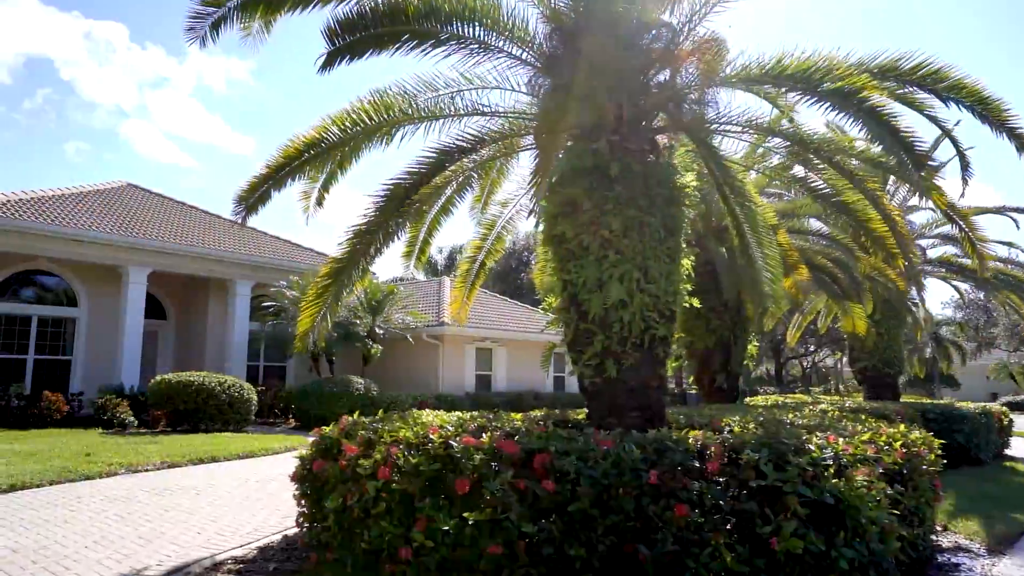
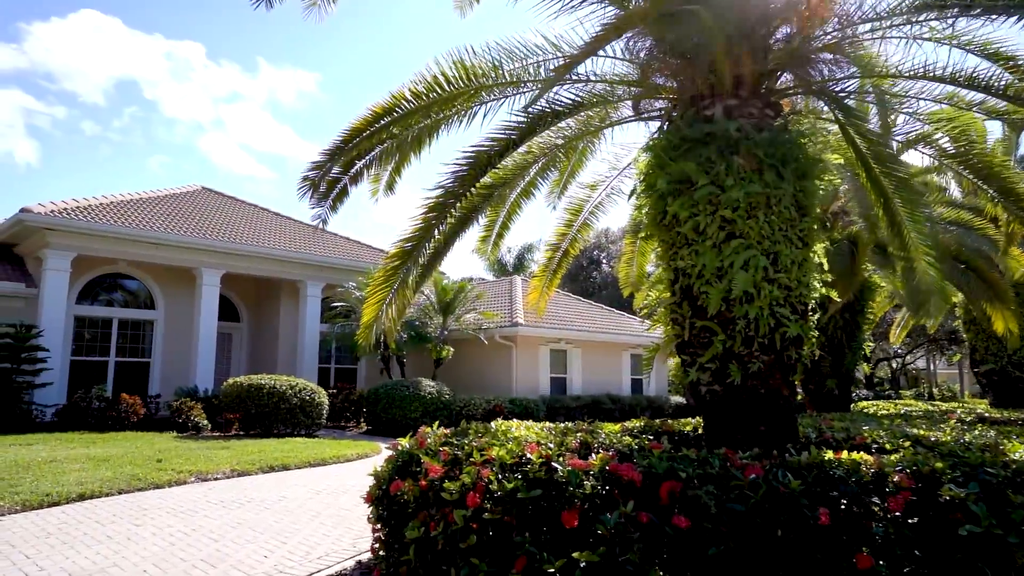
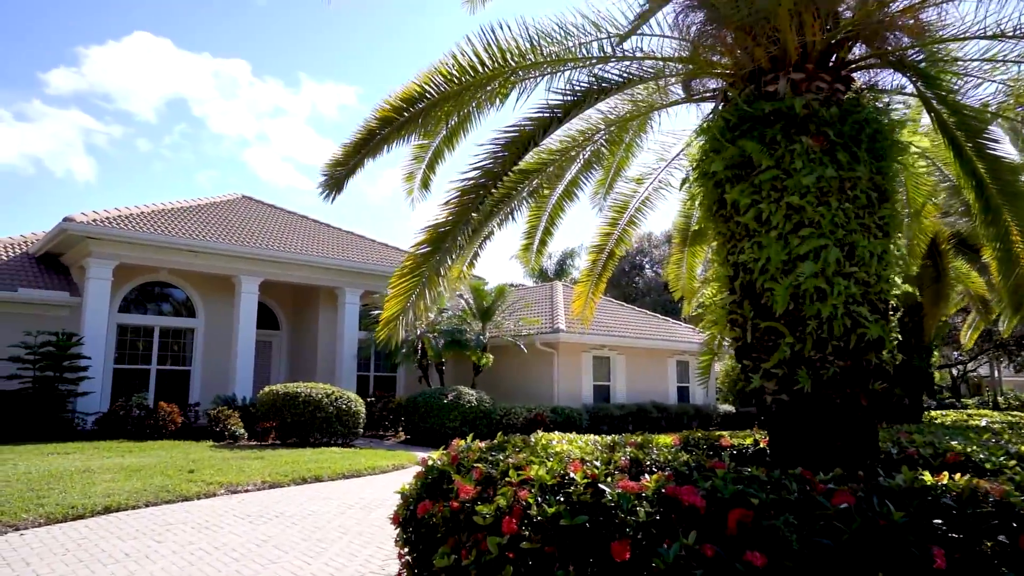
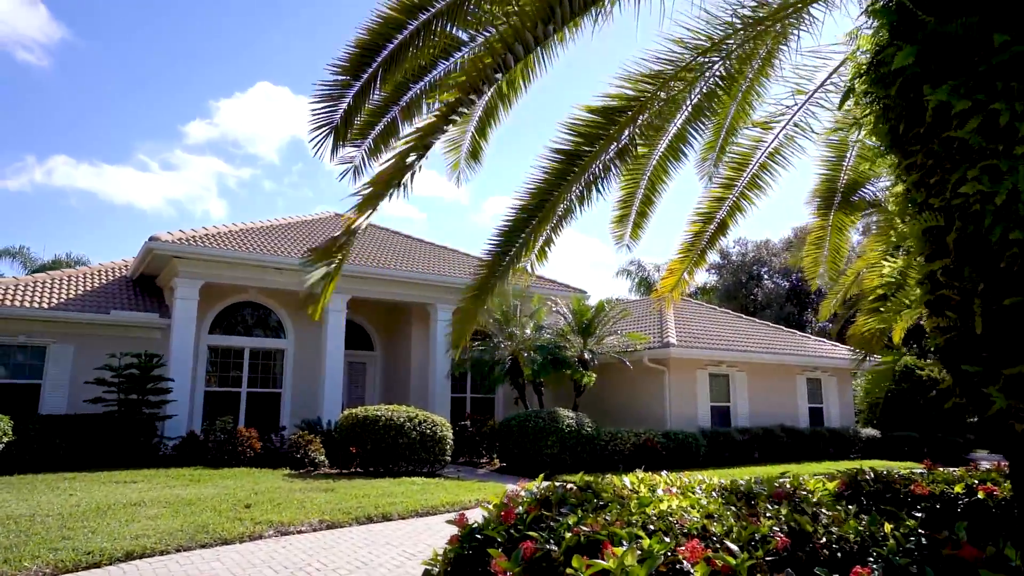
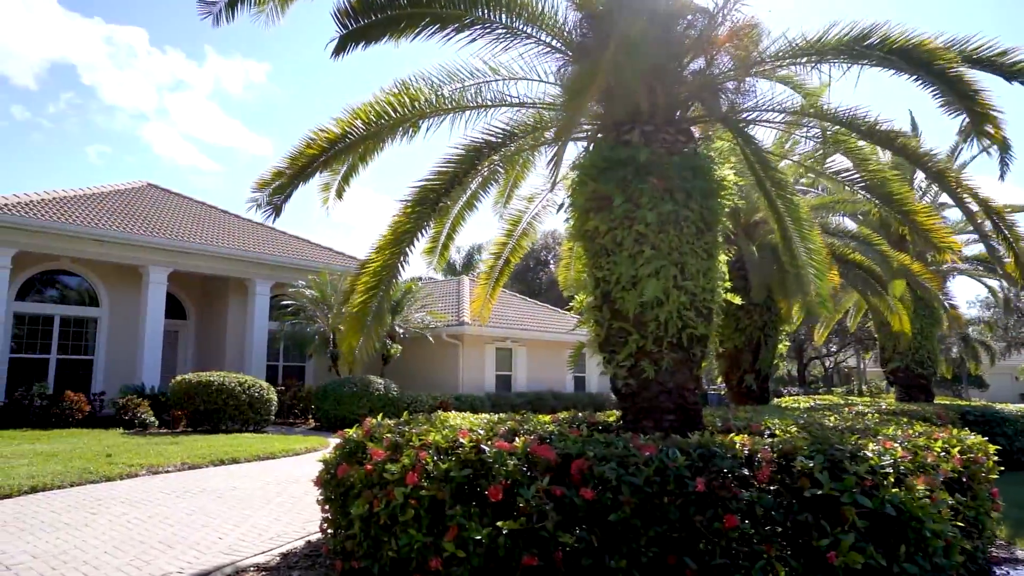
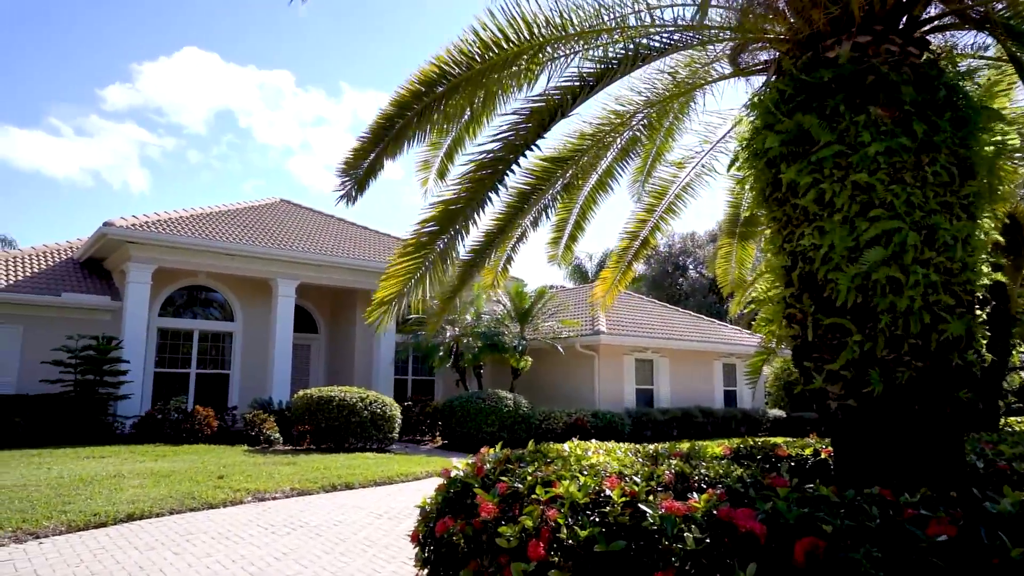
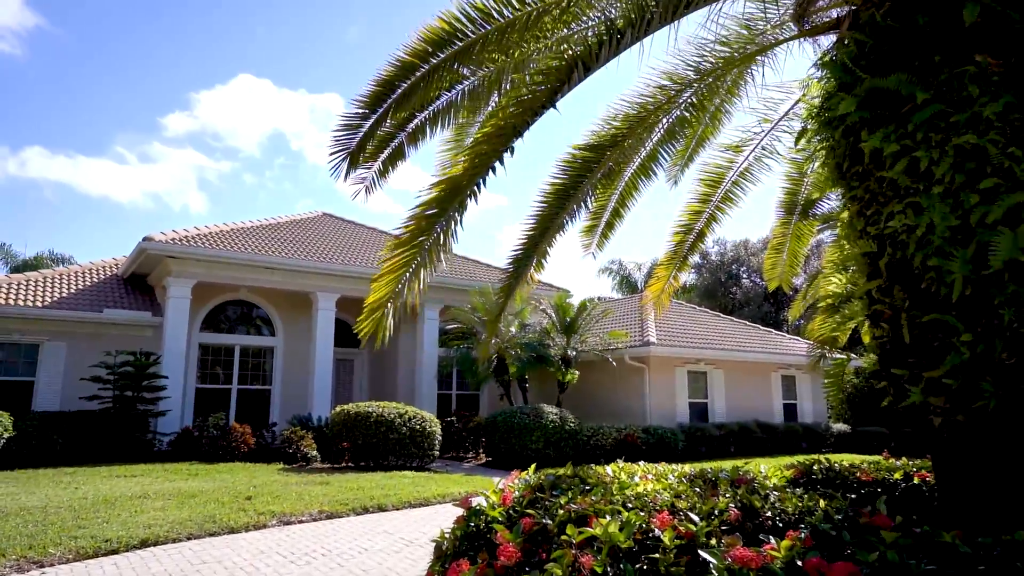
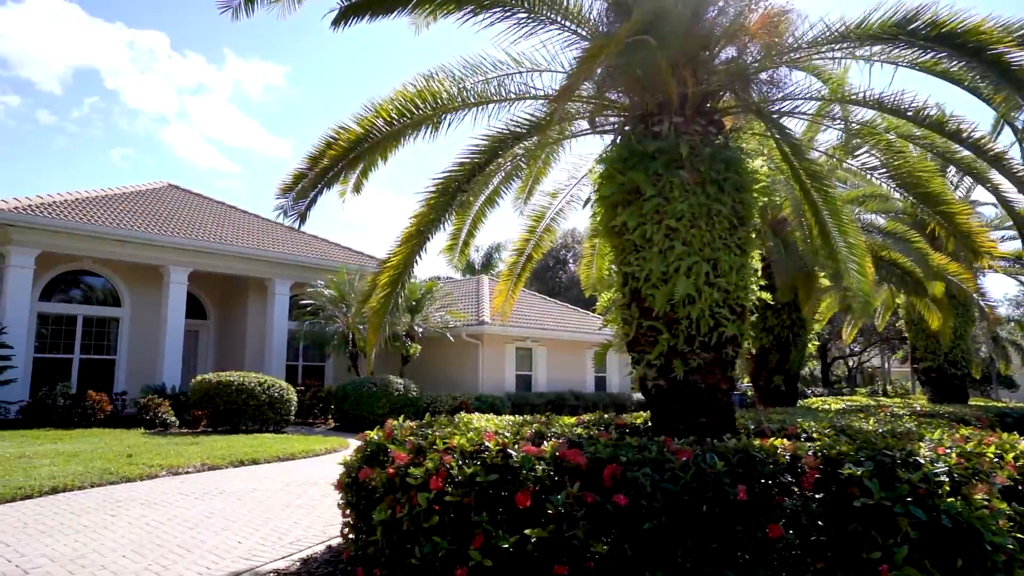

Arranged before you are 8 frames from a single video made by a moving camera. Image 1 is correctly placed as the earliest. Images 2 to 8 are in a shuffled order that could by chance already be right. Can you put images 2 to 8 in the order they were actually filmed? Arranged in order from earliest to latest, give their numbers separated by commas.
5, 8, 2, 3, 6, 7, 4
